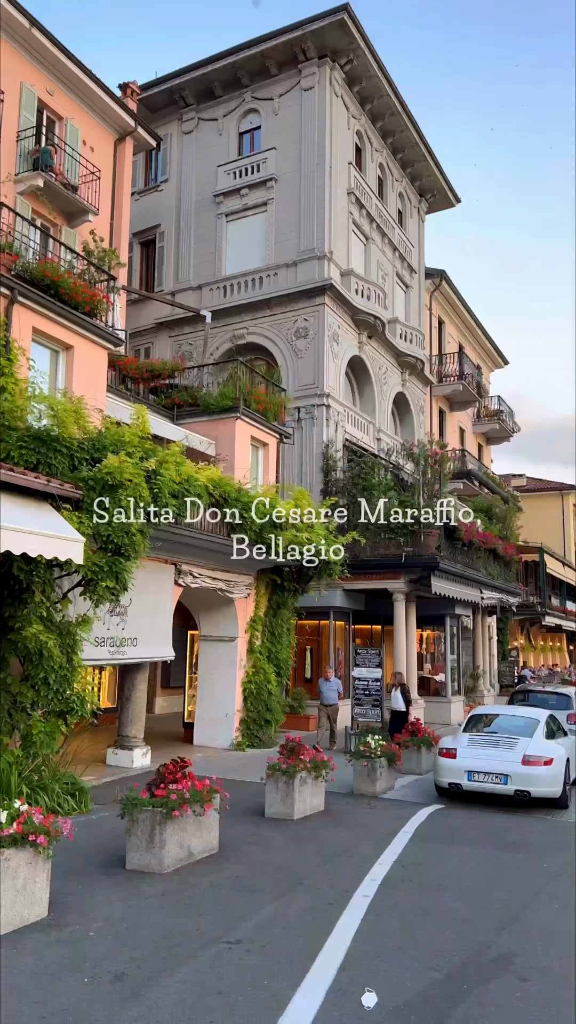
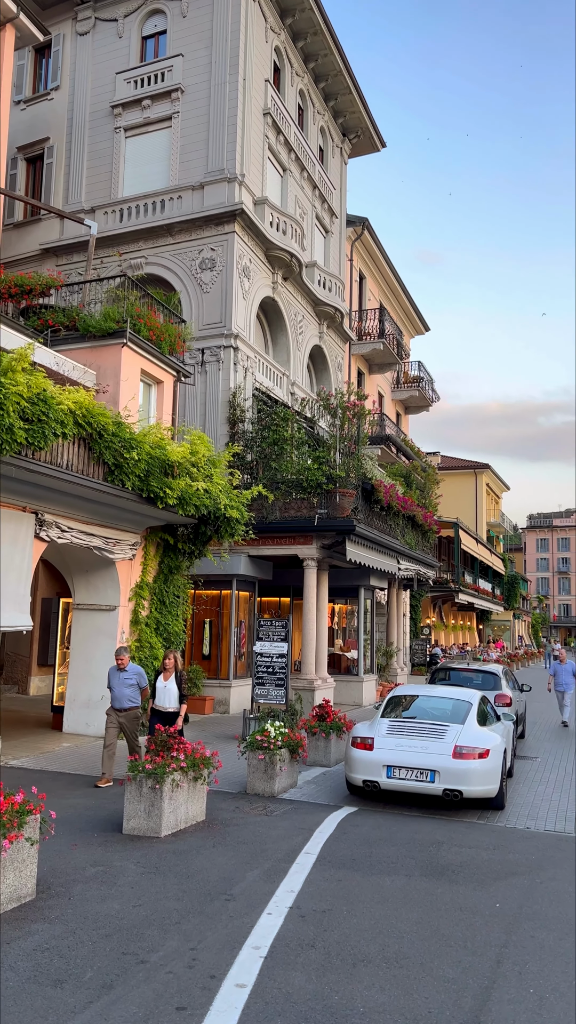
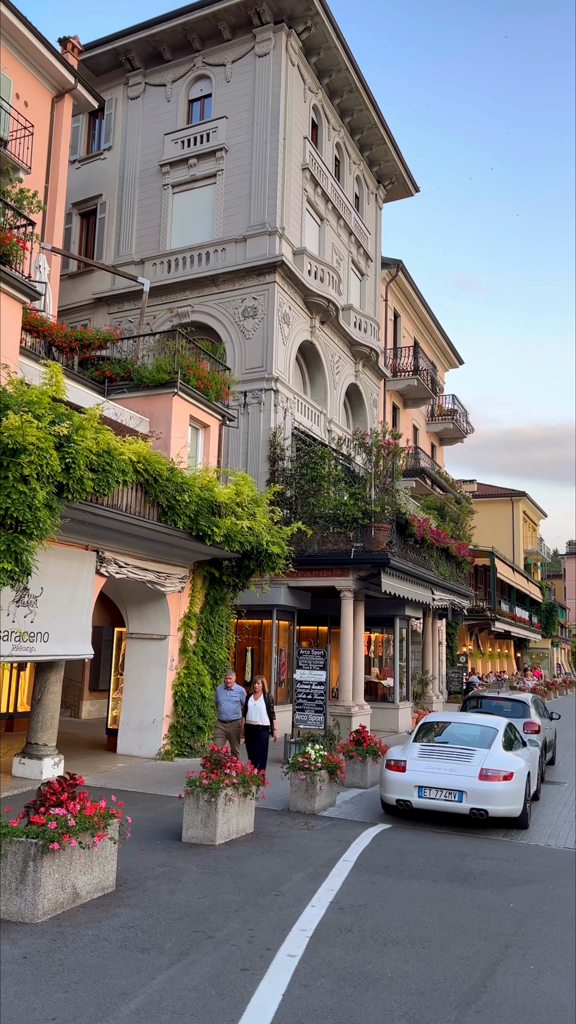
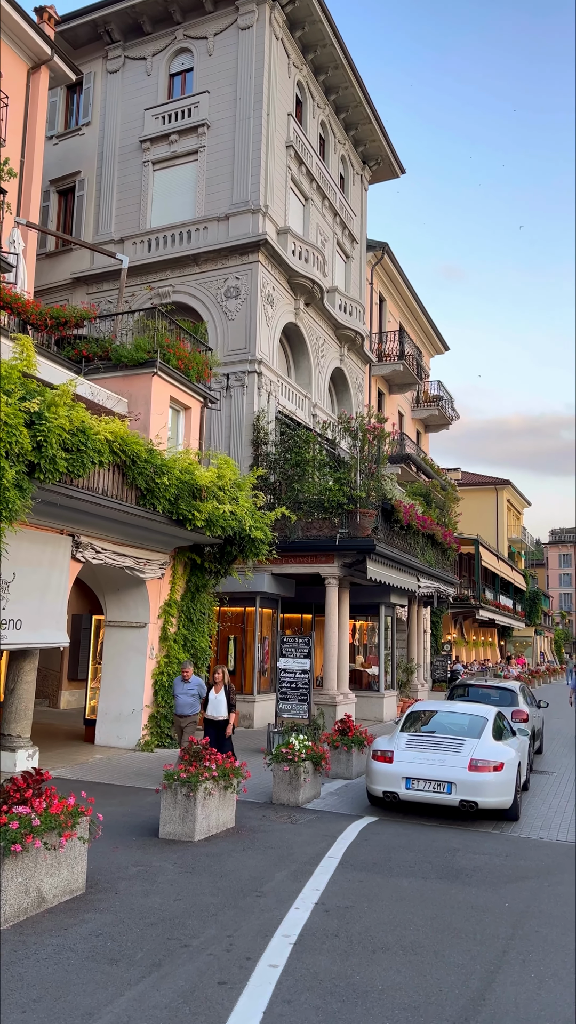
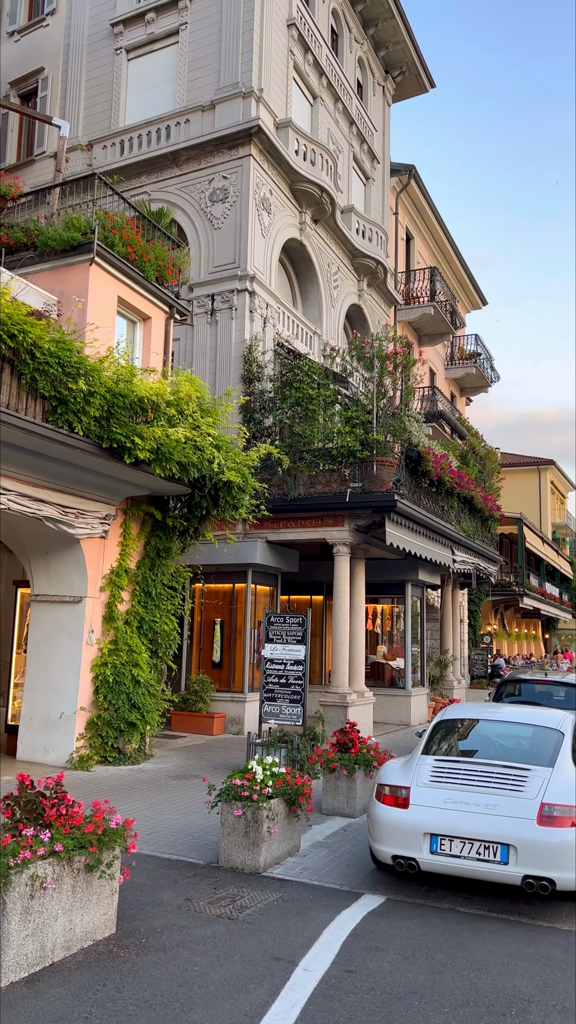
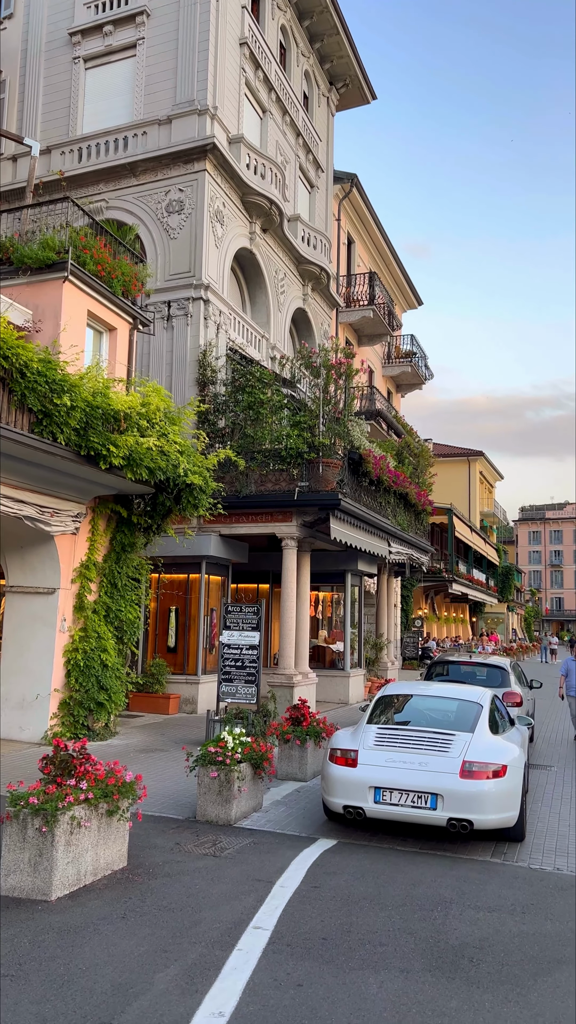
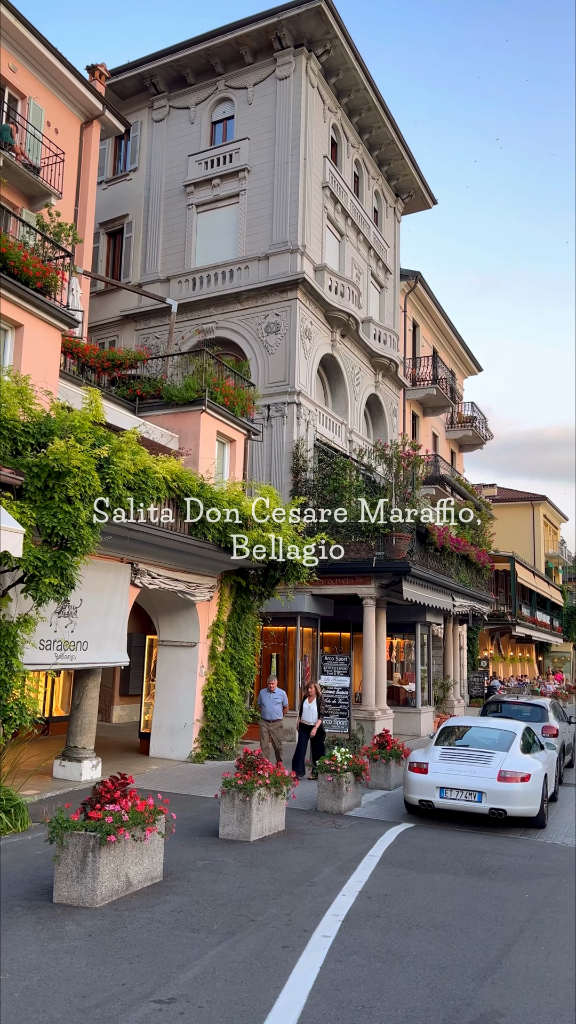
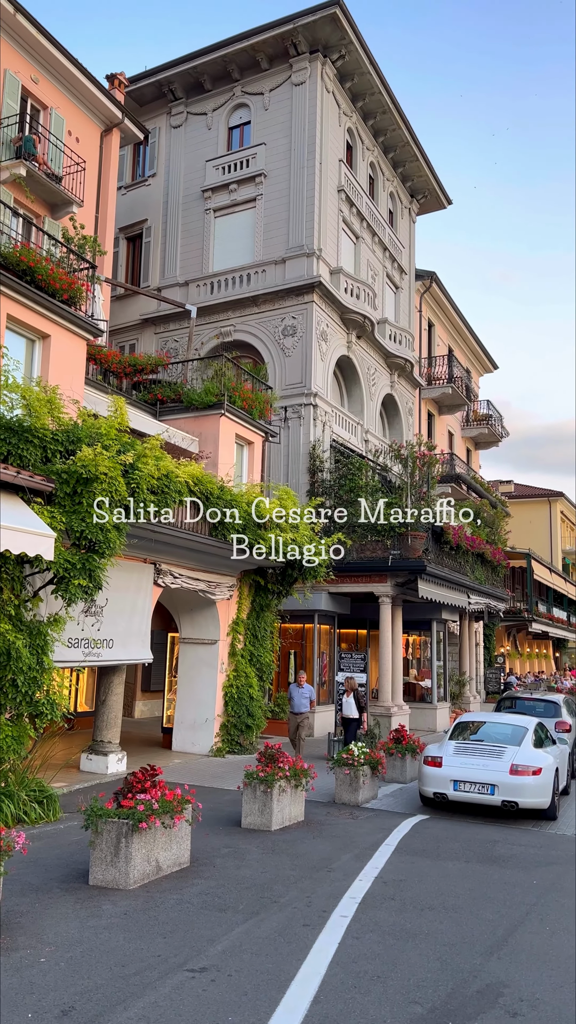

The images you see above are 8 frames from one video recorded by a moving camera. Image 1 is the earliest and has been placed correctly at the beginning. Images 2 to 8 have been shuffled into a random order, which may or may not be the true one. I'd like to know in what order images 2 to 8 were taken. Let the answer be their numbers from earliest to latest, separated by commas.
8, 7, 3, 4, 2, 6, 5
